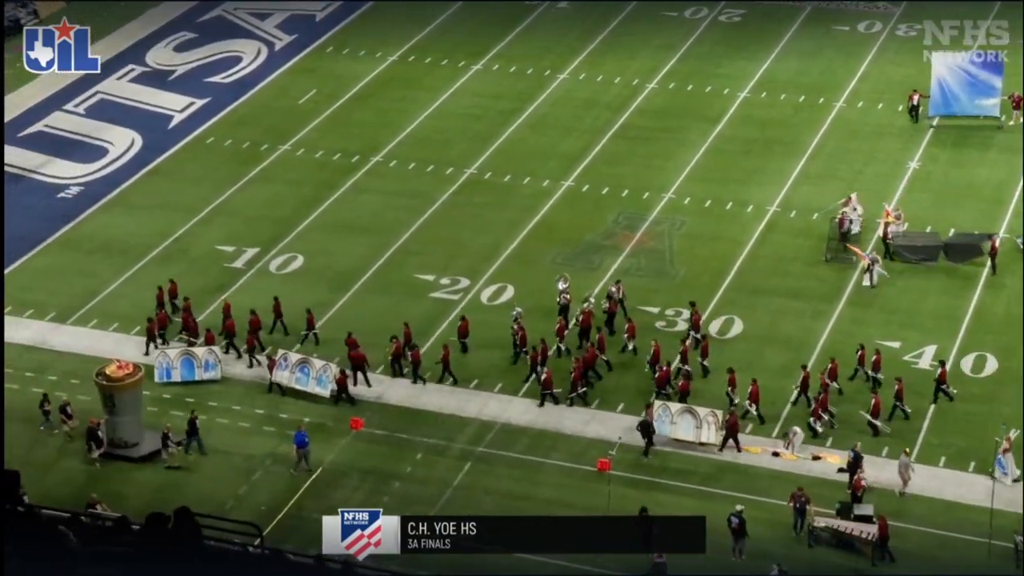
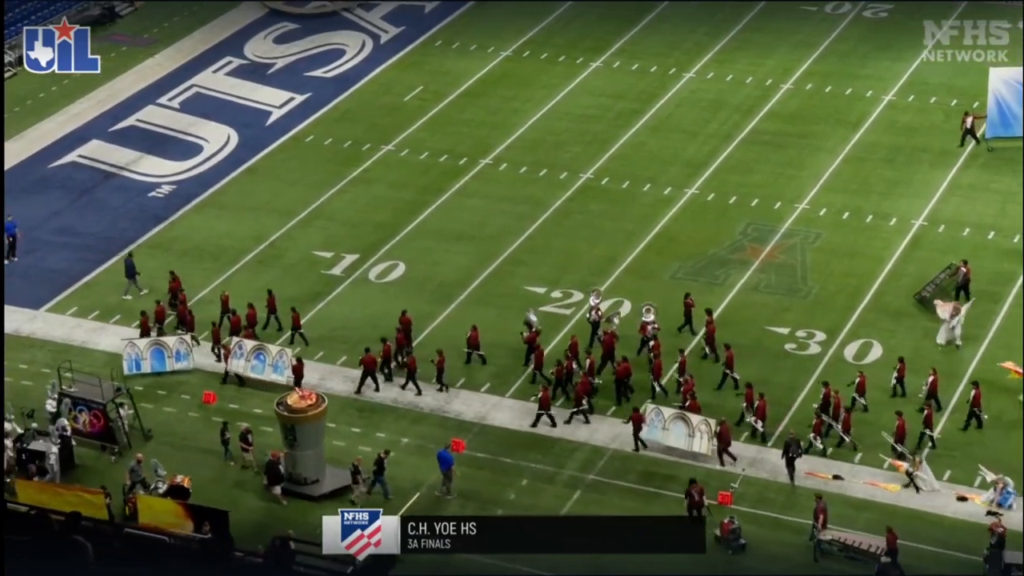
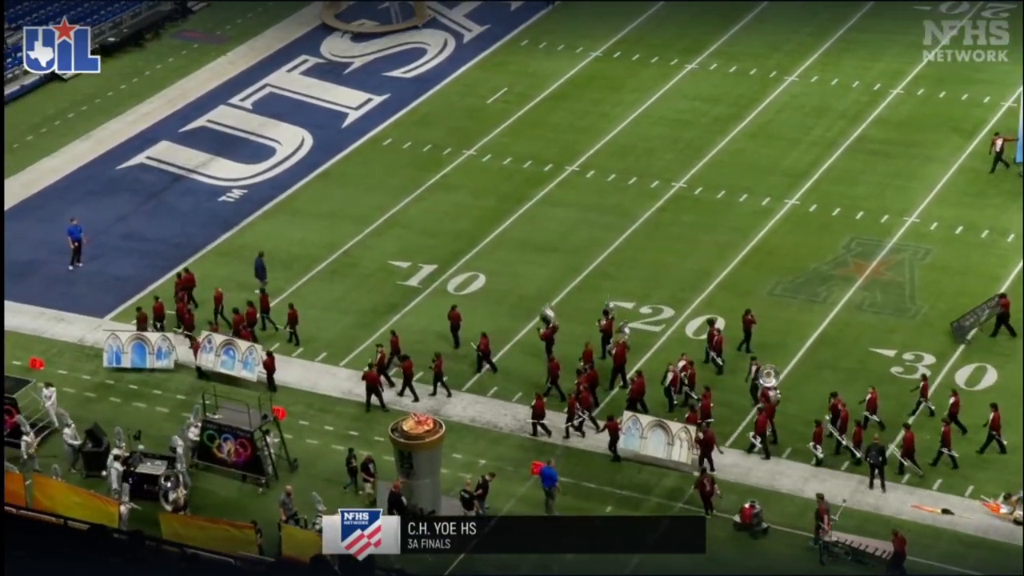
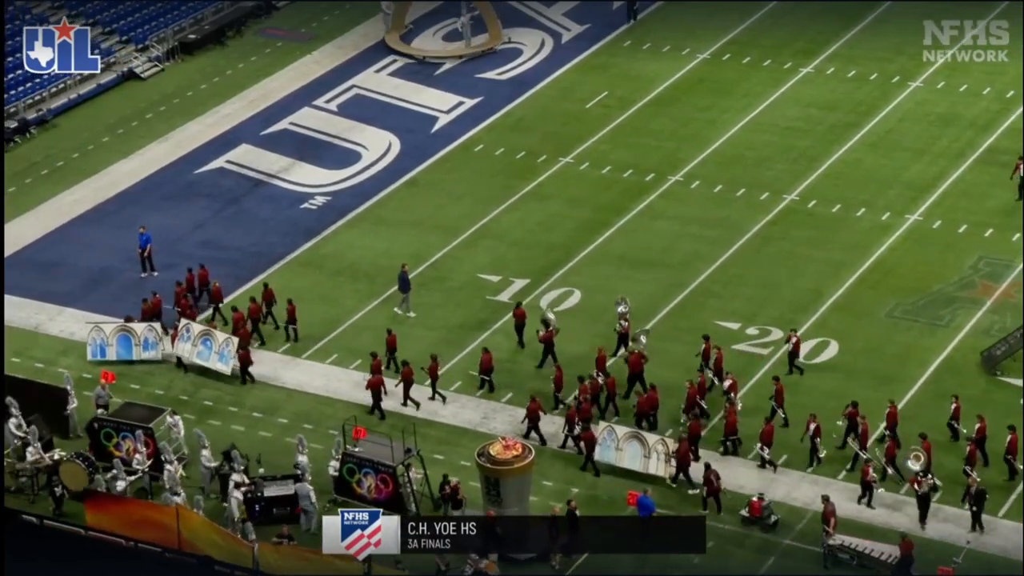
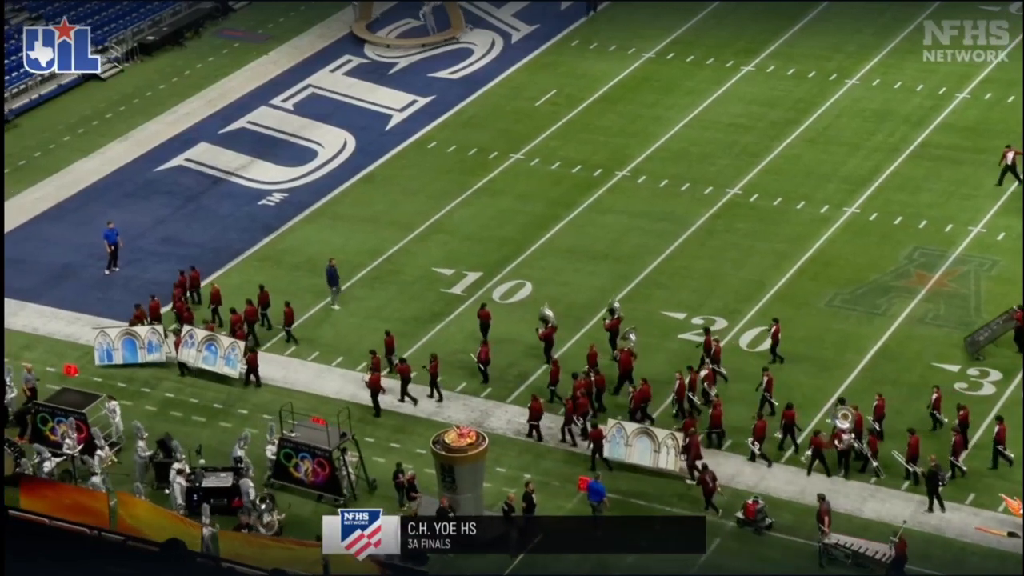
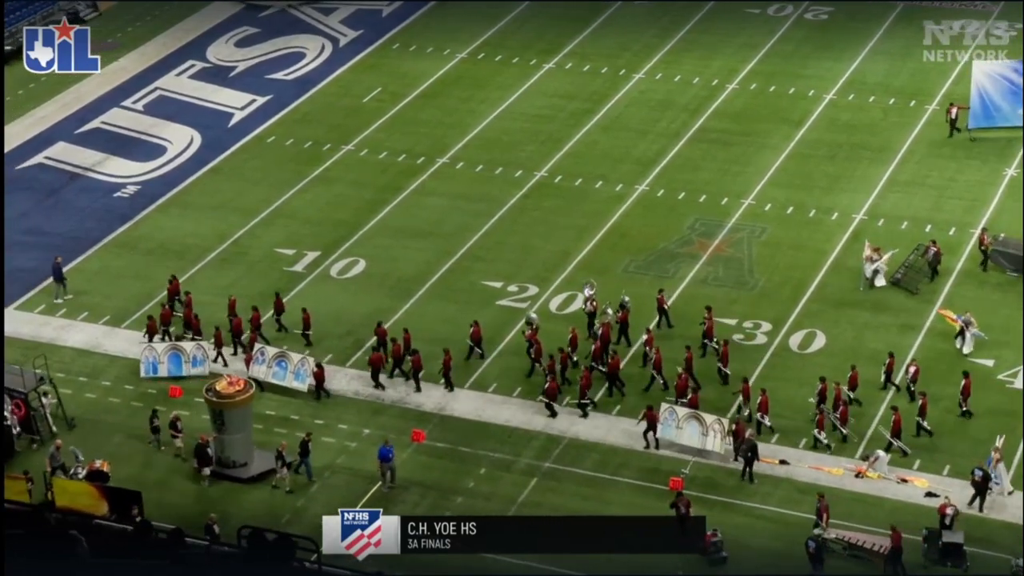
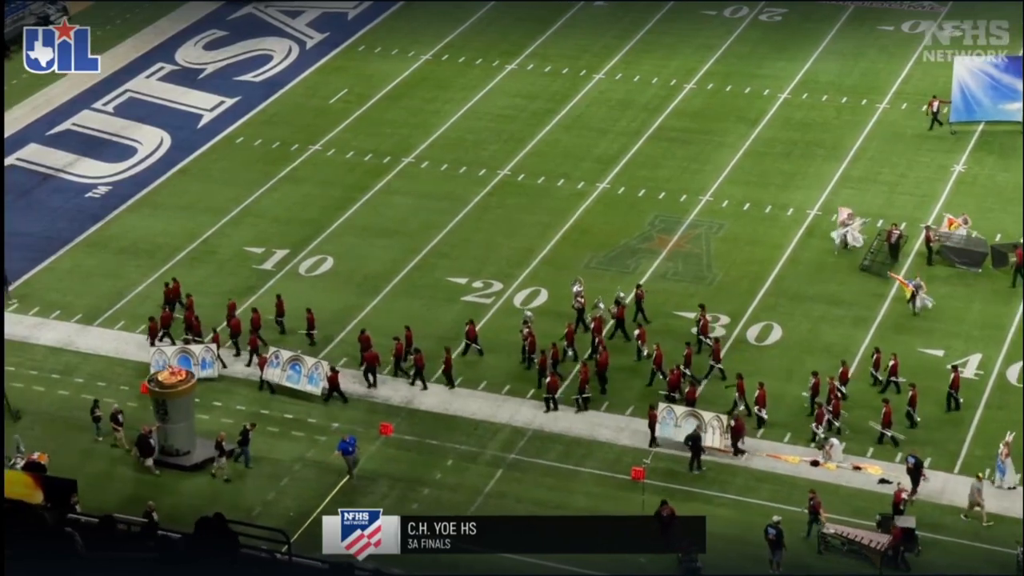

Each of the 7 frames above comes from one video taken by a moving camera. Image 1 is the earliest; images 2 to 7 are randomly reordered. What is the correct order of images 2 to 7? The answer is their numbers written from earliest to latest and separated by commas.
7, 6, 2, 3, 5, 4
